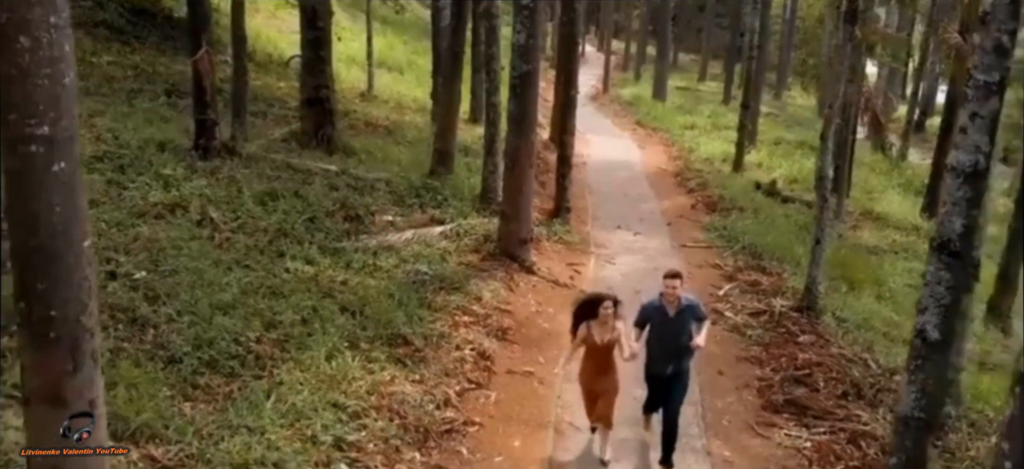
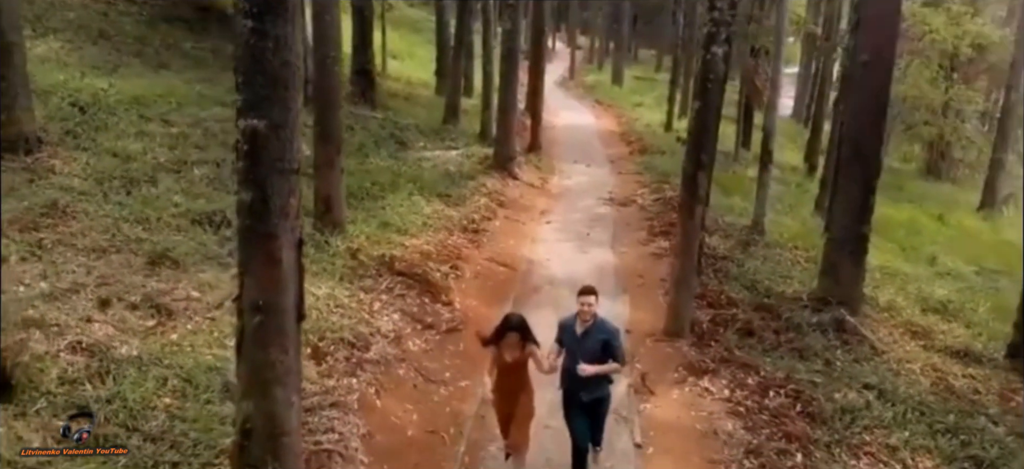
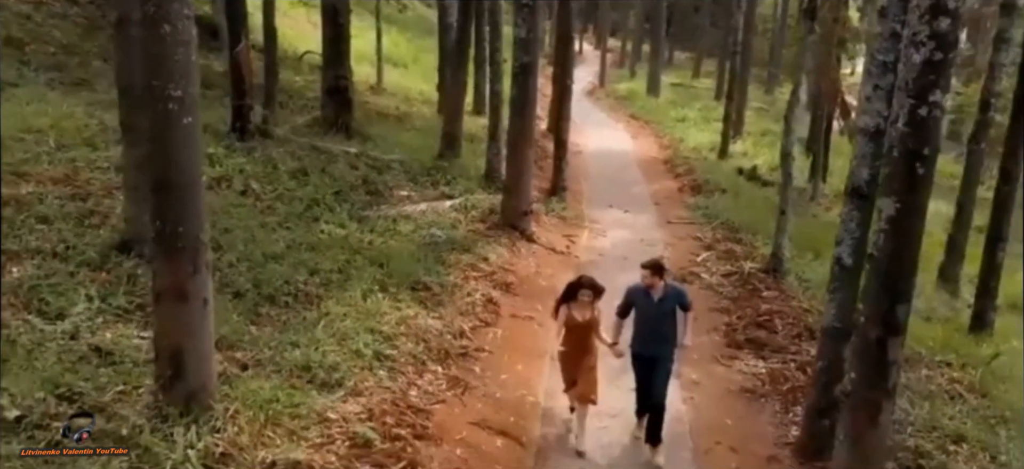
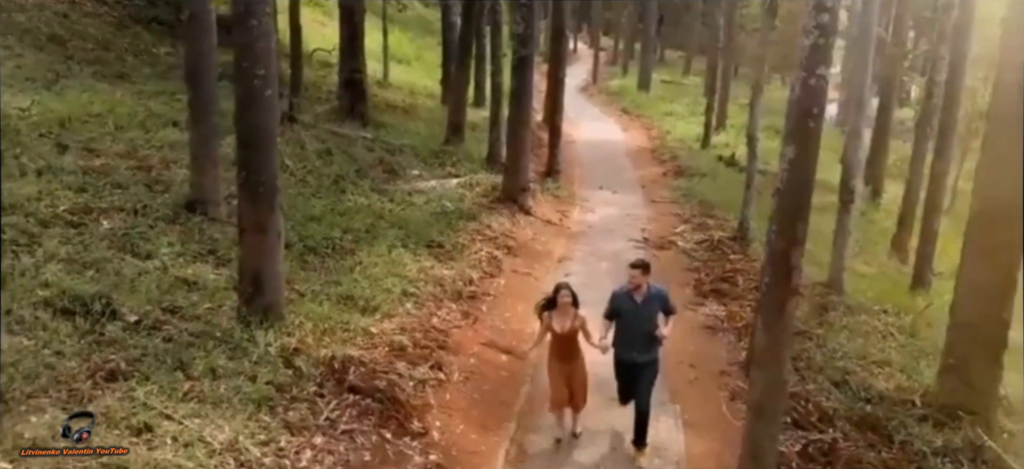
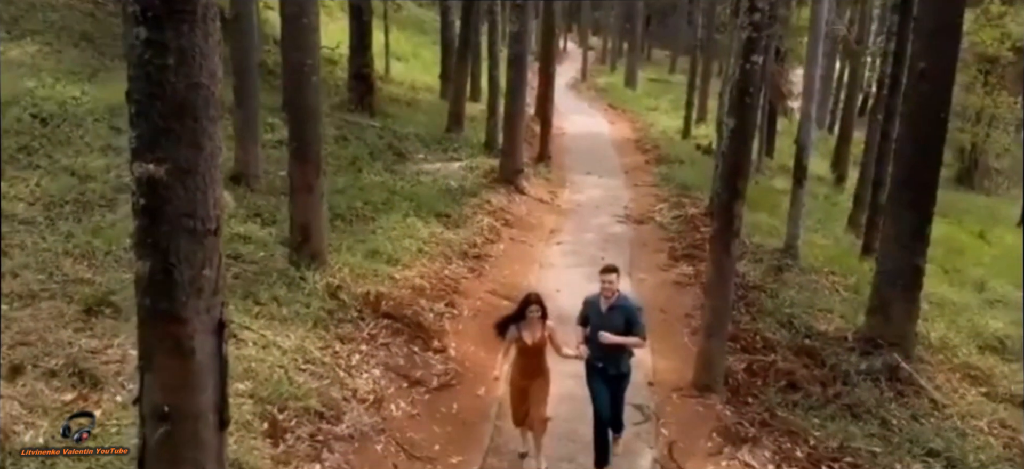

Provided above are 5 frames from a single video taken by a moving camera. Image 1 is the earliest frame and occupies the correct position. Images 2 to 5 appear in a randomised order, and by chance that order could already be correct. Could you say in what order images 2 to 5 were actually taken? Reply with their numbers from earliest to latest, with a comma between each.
3, 4, 5, 2
